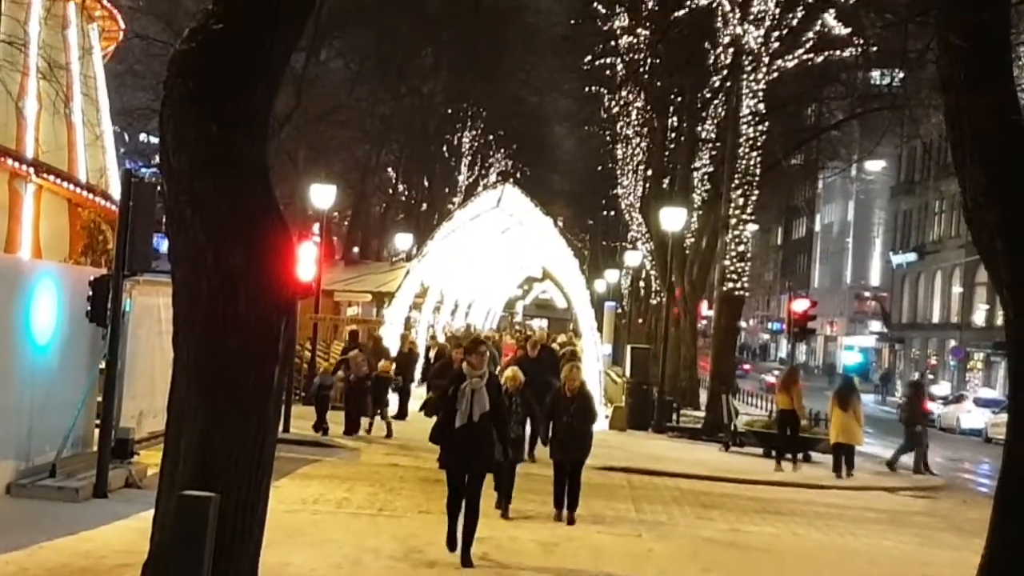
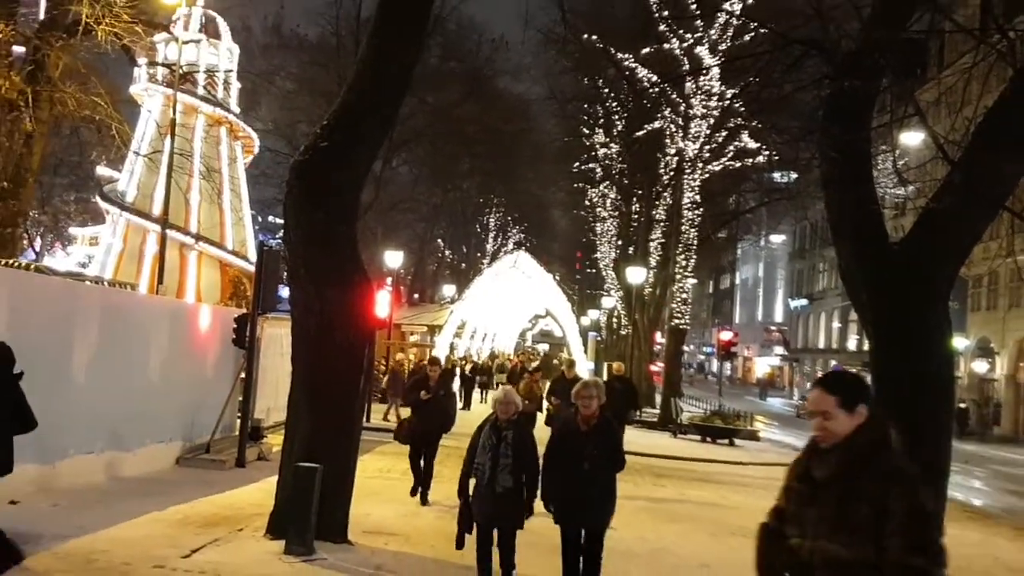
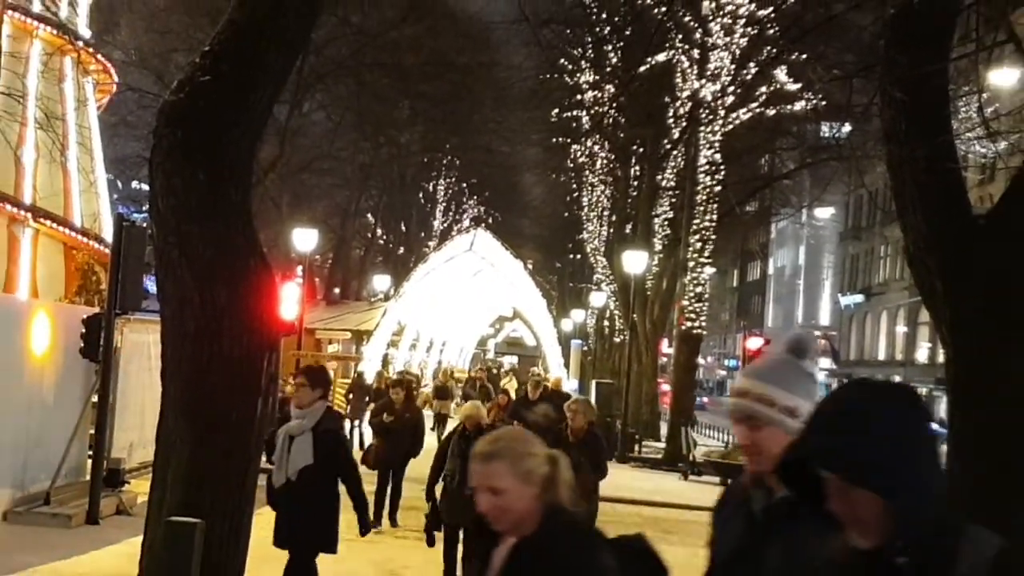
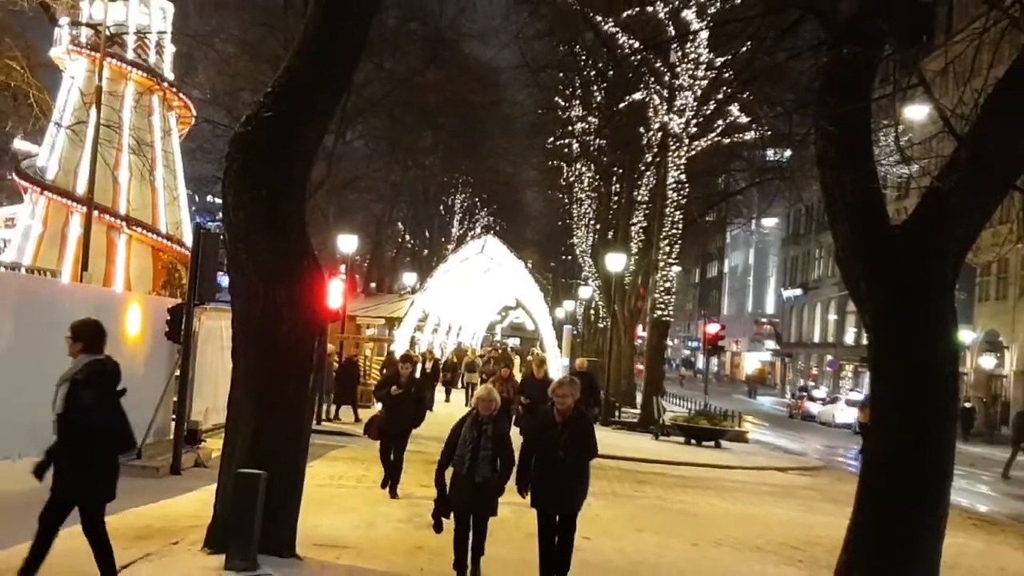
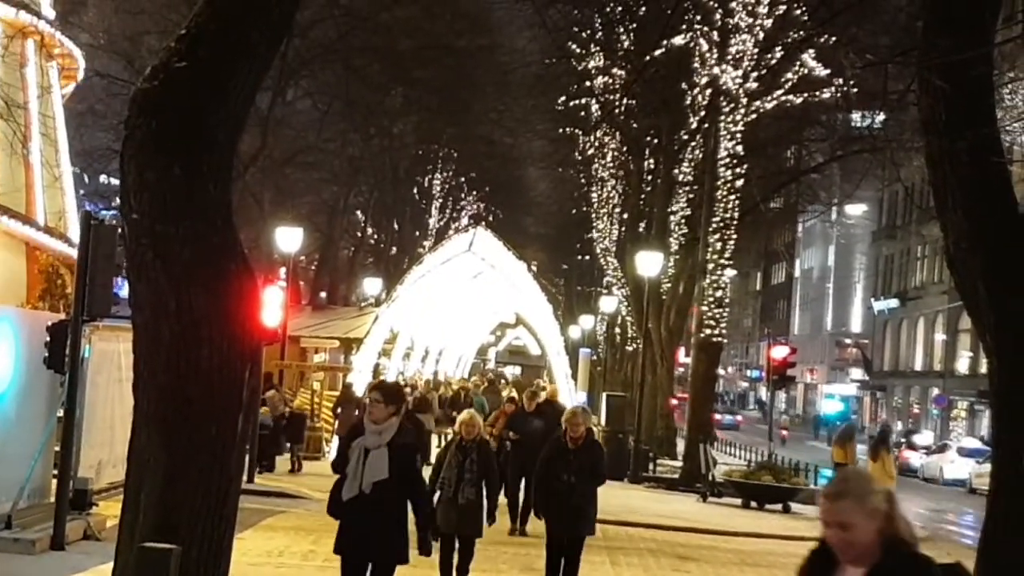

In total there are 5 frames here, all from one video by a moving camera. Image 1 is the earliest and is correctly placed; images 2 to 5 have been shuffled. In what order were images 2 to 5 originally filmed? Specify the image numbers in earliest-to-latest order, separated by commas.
5, 3, 4, 2
